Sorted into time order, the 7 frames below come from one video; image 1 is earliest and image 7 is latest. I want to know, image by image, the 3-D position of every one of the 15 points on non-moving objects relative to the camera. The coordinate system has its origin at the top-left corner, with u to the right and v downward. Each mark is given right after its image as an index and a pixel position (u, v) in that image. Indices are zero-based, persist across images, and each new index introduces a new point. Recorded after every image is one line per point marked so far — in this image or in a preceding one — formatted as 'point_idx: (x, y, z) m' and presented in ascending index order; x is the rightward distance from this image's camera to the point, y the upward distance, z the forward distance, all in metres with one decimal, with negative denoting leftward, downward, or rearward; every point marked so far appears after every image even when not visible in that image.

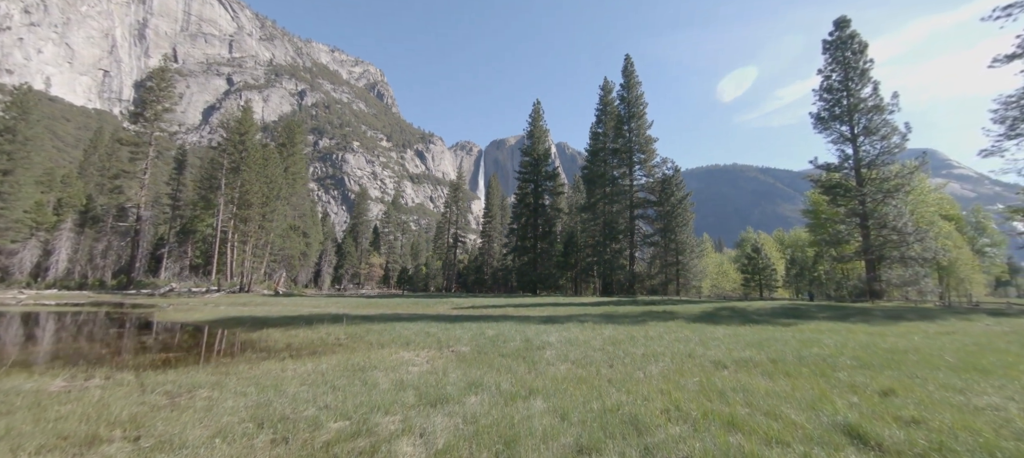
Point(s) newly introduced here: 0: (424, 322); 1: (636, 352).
0: (-2.6, -2.8, +11.5) m
1: (+2.1, -2.1, +6.6) m
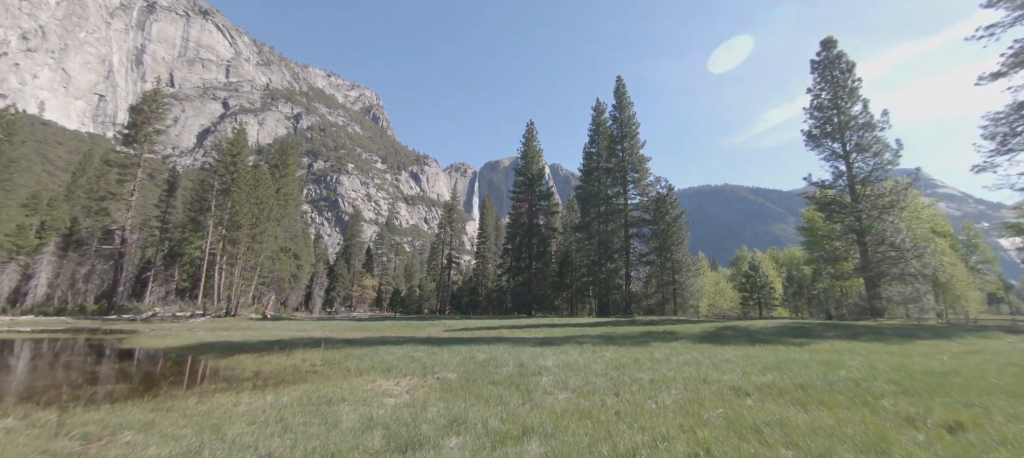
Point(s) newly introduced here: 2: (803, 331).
0: (-2.8, -3.2, +10.7) m
1: (+2.0, -2.3, +5.9) m
2: (+11.7, -4.1, +15.5) m
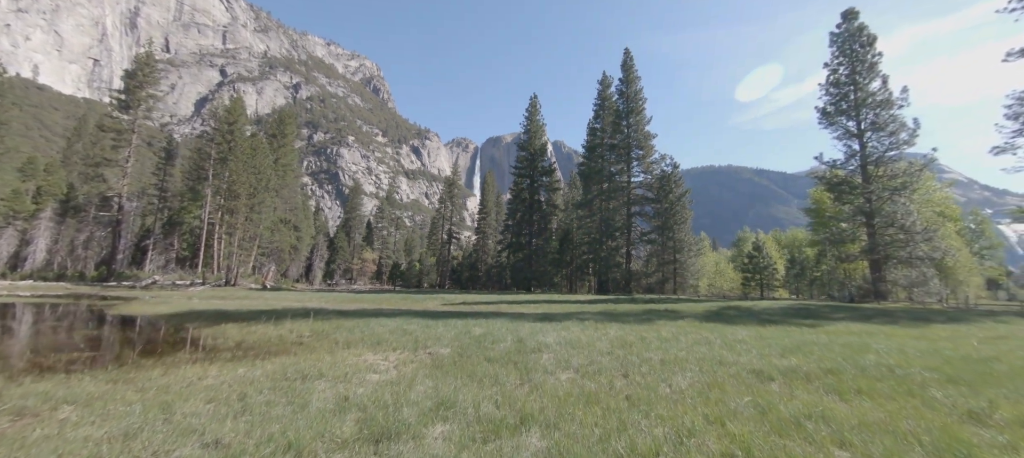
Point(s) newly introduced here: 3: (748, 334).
0: (-2.8, -2.4, +10.3) m
1: (+2.0, -1.8, +5.4) m
2: (+11.6, -3.3, +15.1) m
3: (+4.8, -2.1, +7.7) m
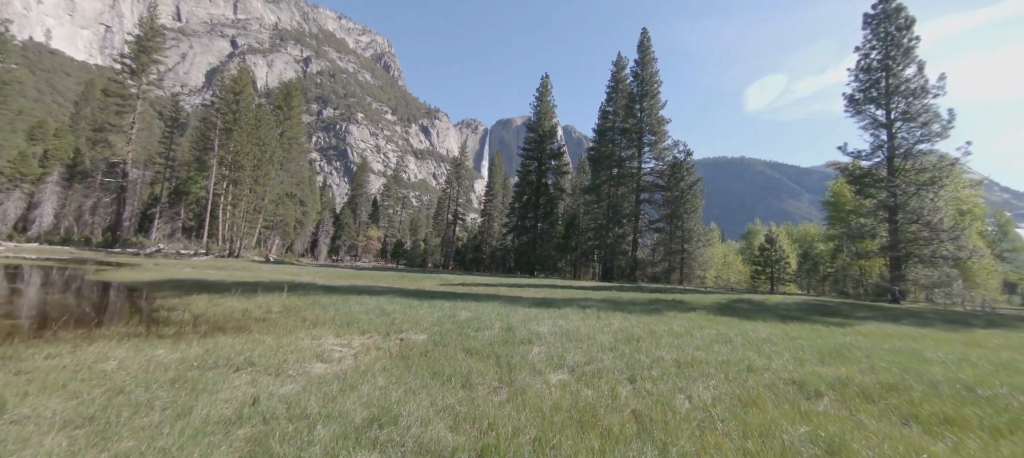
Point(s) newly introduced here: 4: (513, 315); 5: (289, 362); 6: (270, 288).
0: (-3.0, -1.7, +9.4) m
1: (+1.8, -1.5, +4.5) m
2: (+11.5, -2.9, +14.0) m
3: (+4.6, -1.8, +6.8) m
4: (0.0, -1.6, +7.2) m
5: (-2.1, -1.3, +3.7) m
6: (-6.7, -1.6, +10.6) m
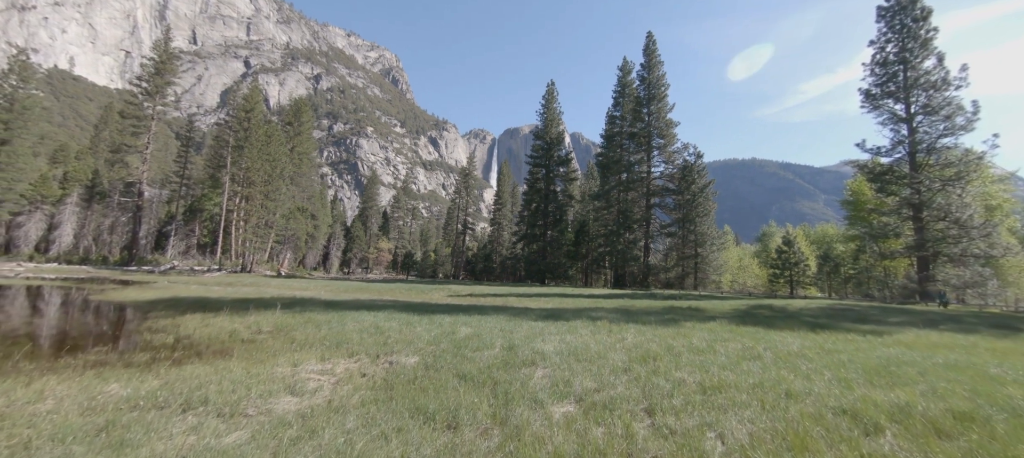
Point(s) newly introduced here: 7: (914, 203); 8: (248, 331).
0: (-2.8, -1.9, +9.0) m
1: (+1.8, -1.5, +3.9) m
2: (+11.8, -2.9, +13.2) m
3: (+4.7, -1.8, +6.1) m
4: (+0.1, -1.7, +6.6) m
5: (-2.2, -1.4, +3.2) m
6: (-6.5, -2.0, +10.2) m
7: (+20.5, +1.3, +19.5) m
8: (-4.7, -1.8, +6.9) m
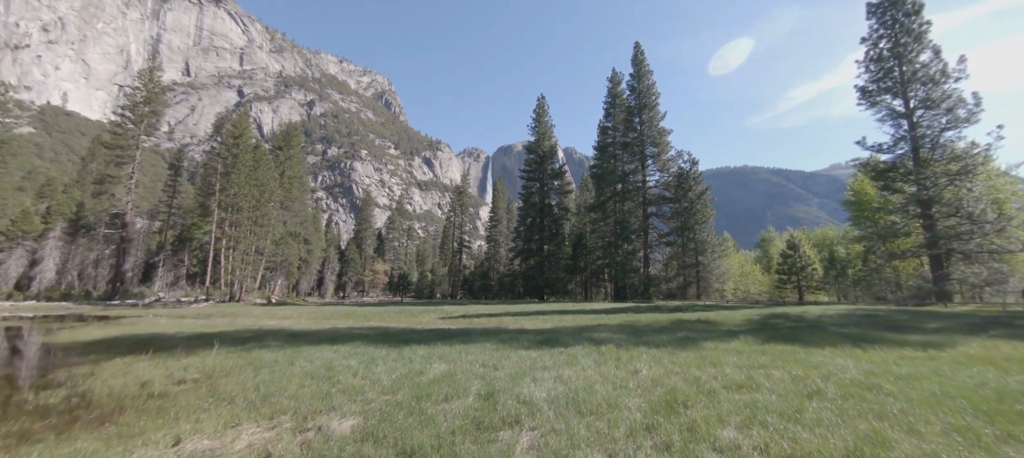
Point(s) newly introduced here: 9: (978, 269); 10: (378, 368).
0: (-3.1, -2.3, +7.6) m
1: (+1.5, -1.5, +2.6) m
2: (+11.6, -2.8, +11.9) m
3: (+4.4, -1.8, +4.8) m
4: (-0.1, -1.9, +5.3) m
5: (-2.4, -1.5, +1.9) m
6: (-6.7, -2.6, +8.8) m
7: (+20.0, +1.5, +18.5) m
8: (-4.9, -2.2, +5.5) m
9: (+21.7, -1.8, +17.4) m
10: (-1.9, -2.0, +5.5) m
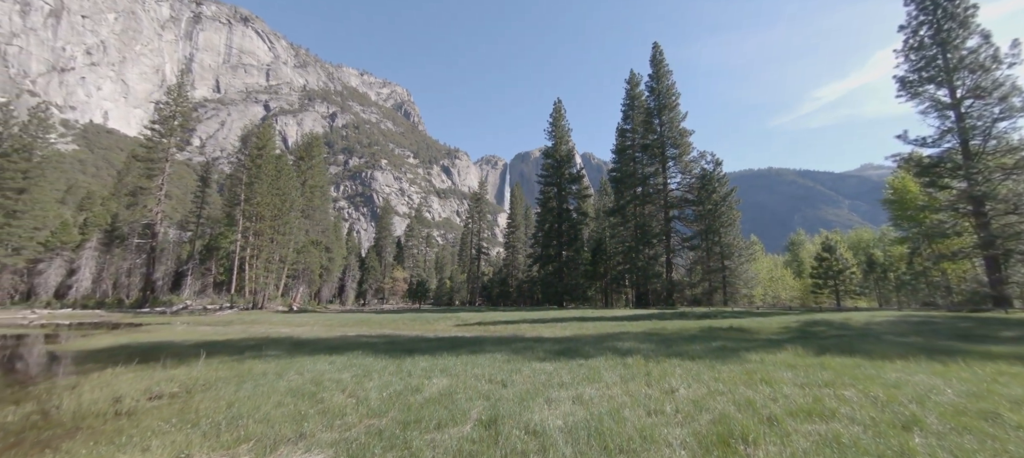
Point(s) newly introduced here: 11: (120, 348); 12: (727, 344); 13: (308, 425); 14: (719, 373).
0: (-2.8, -2.3, +7.0) m
1: (+1.5, -1.3, +1.8) m
2: (+12.0, -2.7, +10.5) m
3: (+4.5, -1.6, +3.9) m
4: (0.0, -1.8, +4.5) m
5: (-2.4, -1.4, +1.3) m
6: (-6.4, -2.6, +8.4) m
7: (+20.7, +1.6, +16.8) m
8: (-4.8, -2.1, +5.0) m
9: (+22.4, -1.6, +15.6) m
10: (-1.8, -1.9, +4.8) m
11: (-12.0, -3.7, +11.8) m
12: (+4.5, -2.4, +8.1) m
13: (-1.8, -1.7, +3.5) m
14: (+2.7, -1.8, +4.9) m
